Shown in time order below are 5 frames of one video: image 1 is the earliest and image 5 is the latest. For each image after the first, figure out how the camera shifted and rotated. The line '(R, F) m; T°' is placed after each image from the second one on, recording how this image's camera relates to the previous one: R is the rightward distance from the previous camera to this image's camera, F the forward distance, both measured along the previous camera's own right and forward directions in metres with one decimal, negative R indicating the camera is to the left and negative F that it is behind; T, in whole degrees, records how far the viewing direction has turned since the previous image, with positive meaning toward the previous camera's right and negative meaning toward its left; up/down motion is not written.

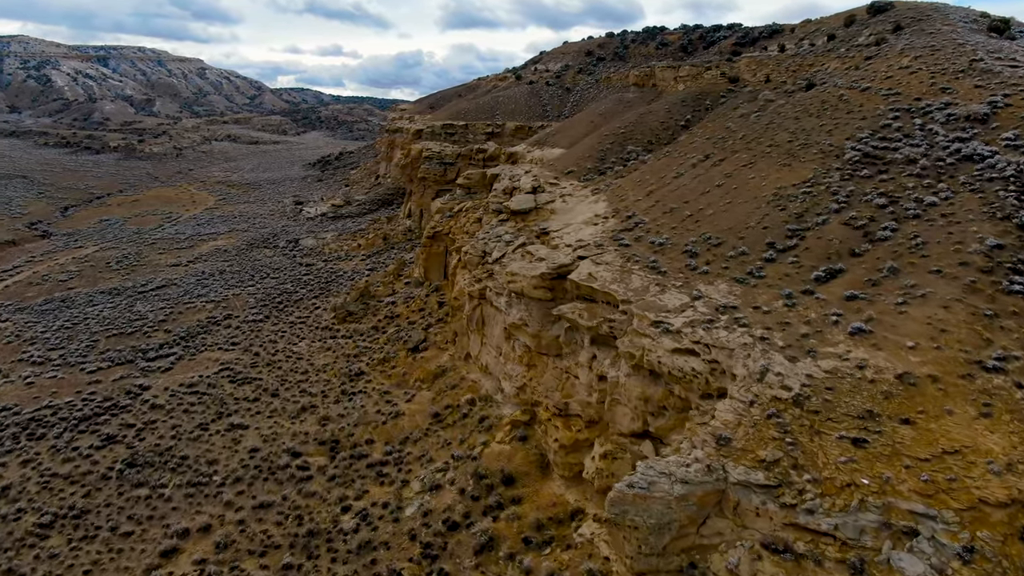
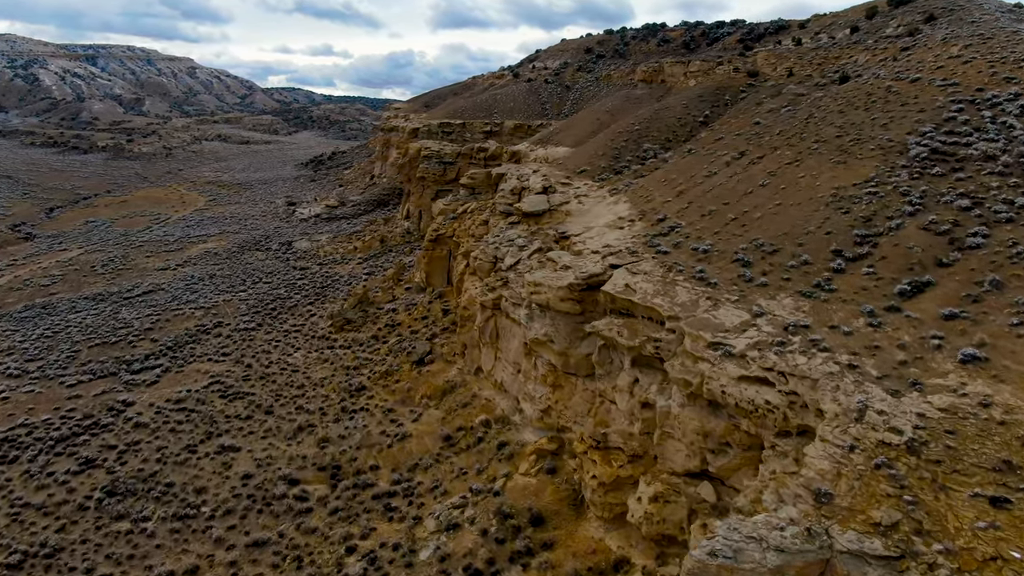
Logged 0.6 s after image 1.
(-0.5, +1.4) m; +1°
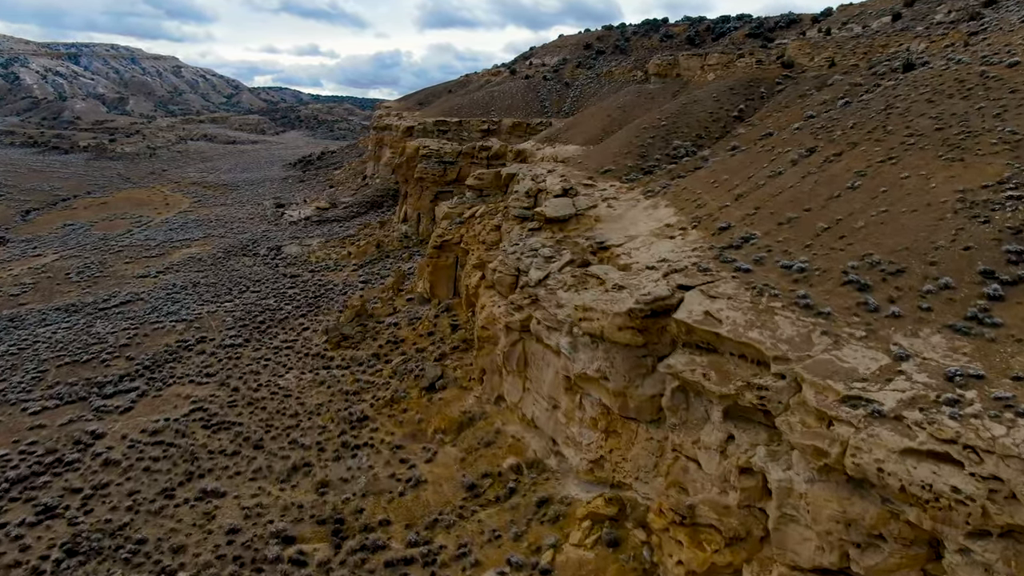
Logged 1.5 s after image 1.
(-0.7, +2.2) m; +1°
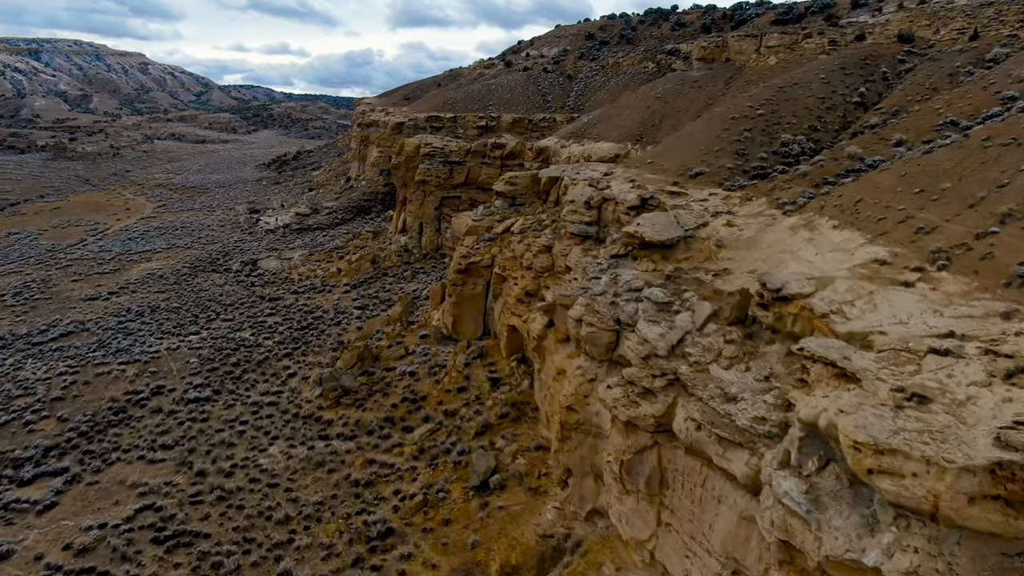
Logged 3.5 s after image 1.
(-1.5, +5.0) m; +2°
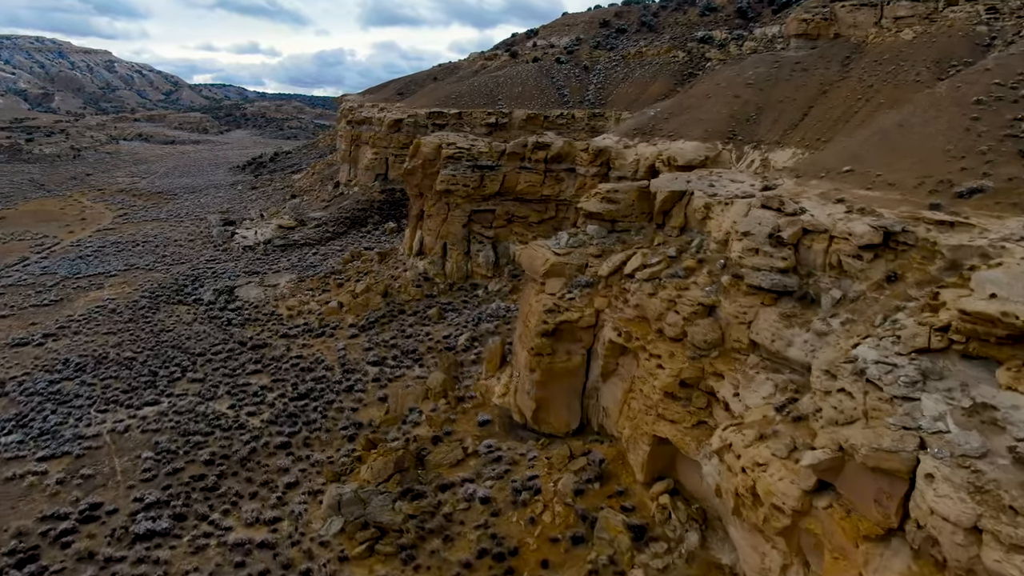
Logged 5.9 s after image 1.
(-1.9, +6.1) m; +2°
